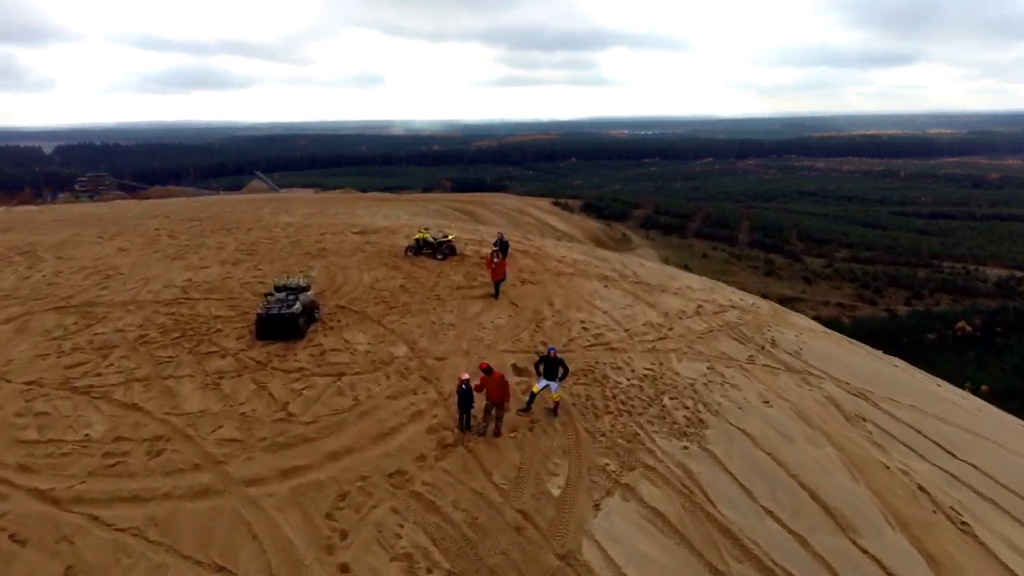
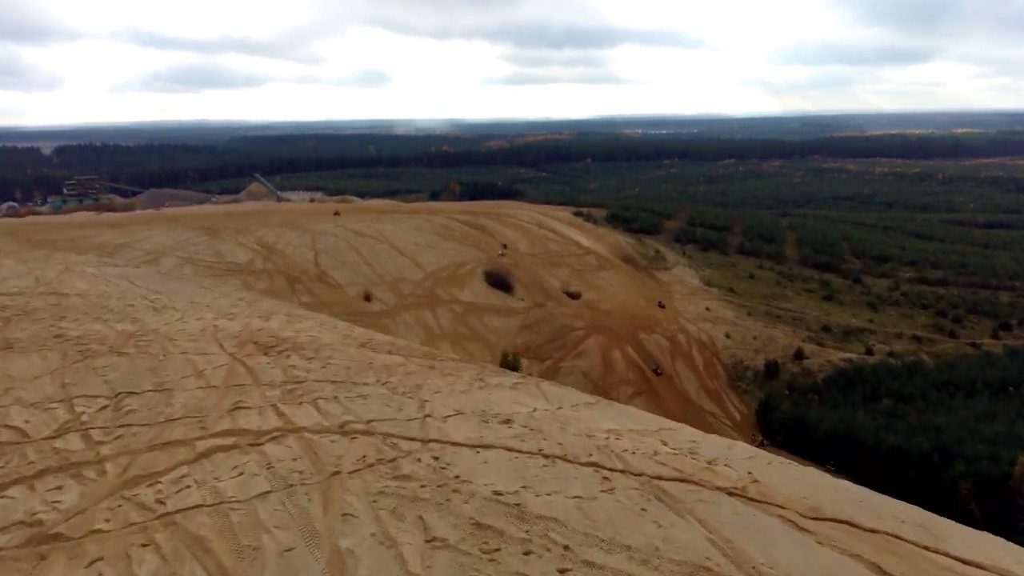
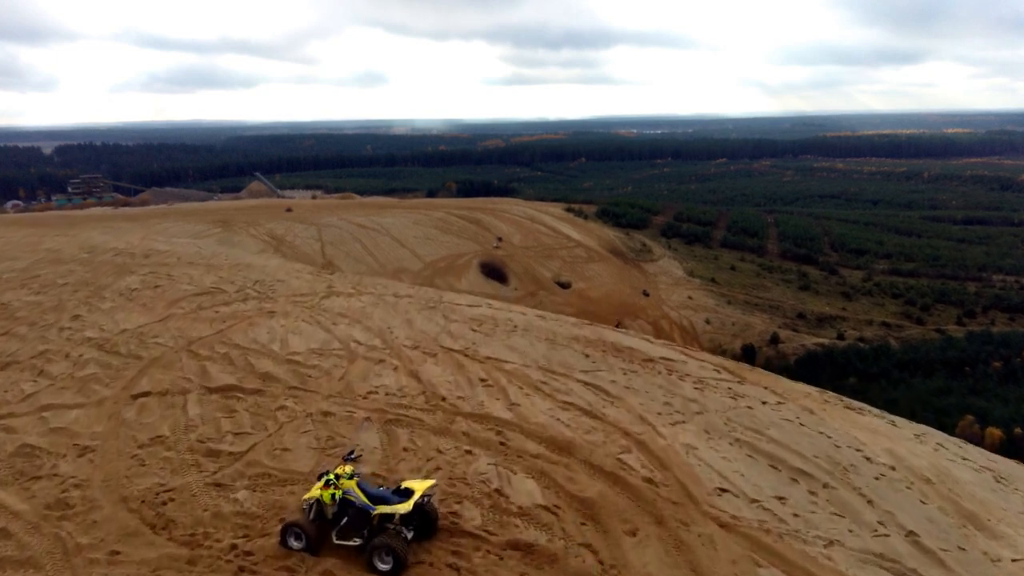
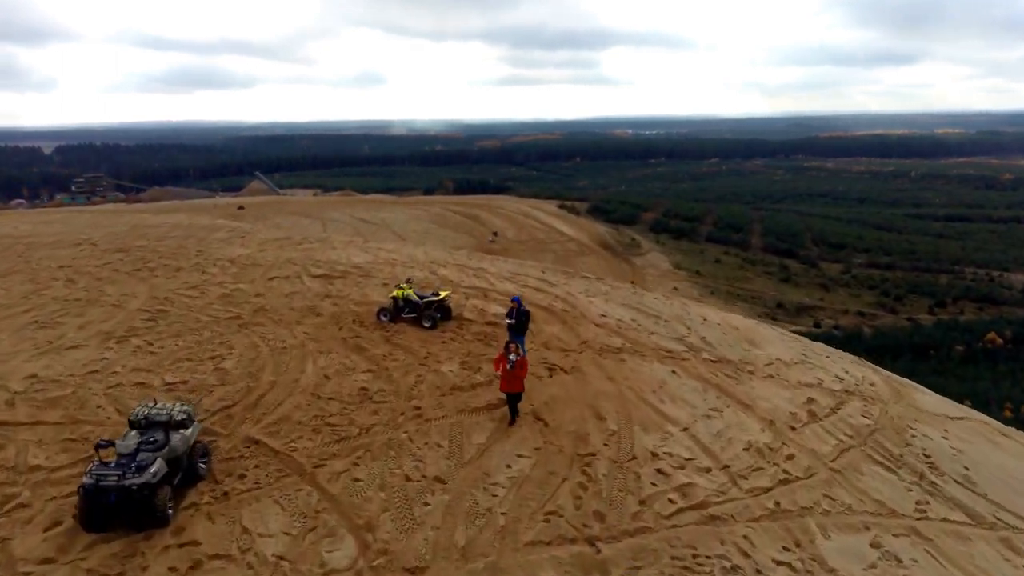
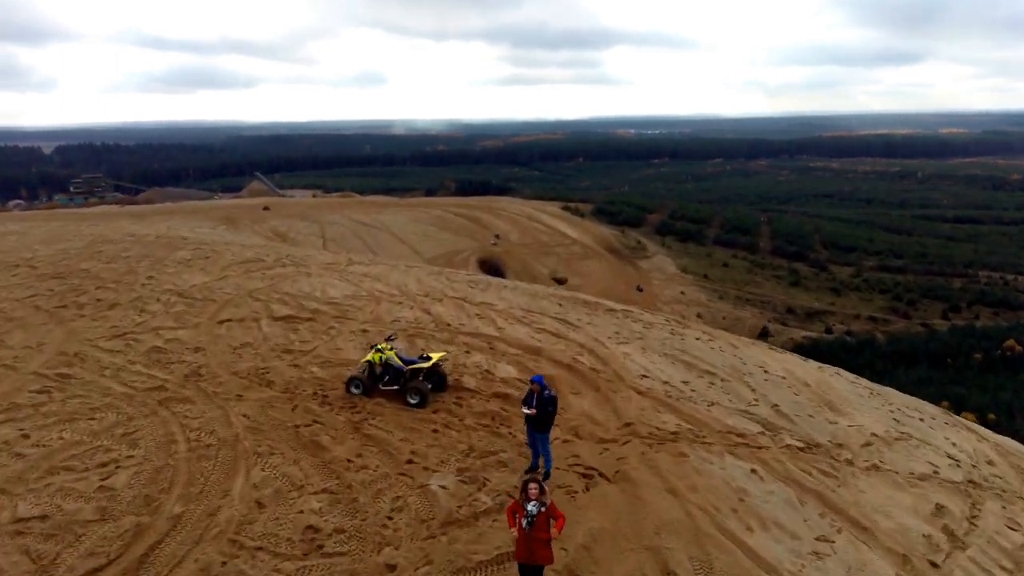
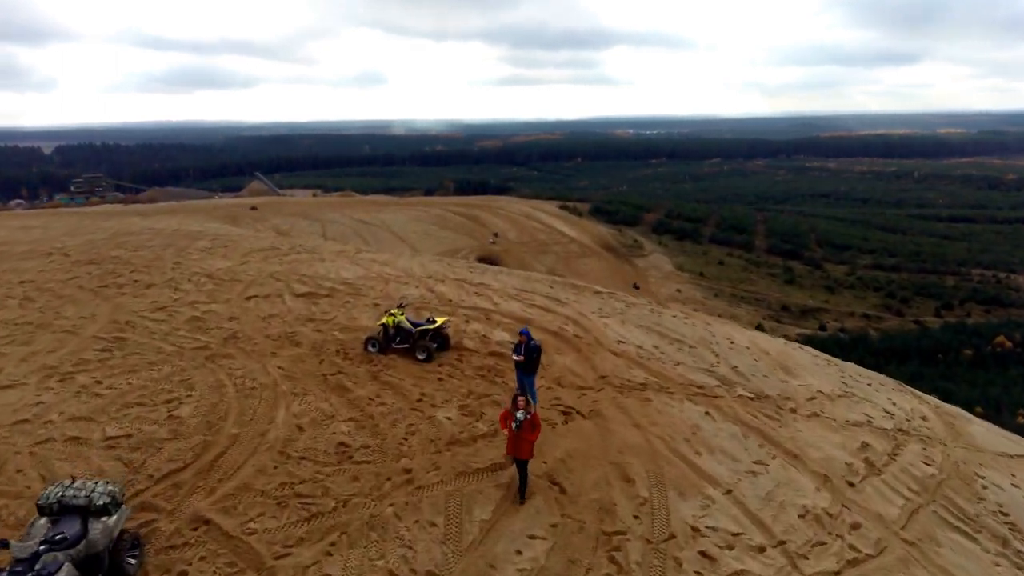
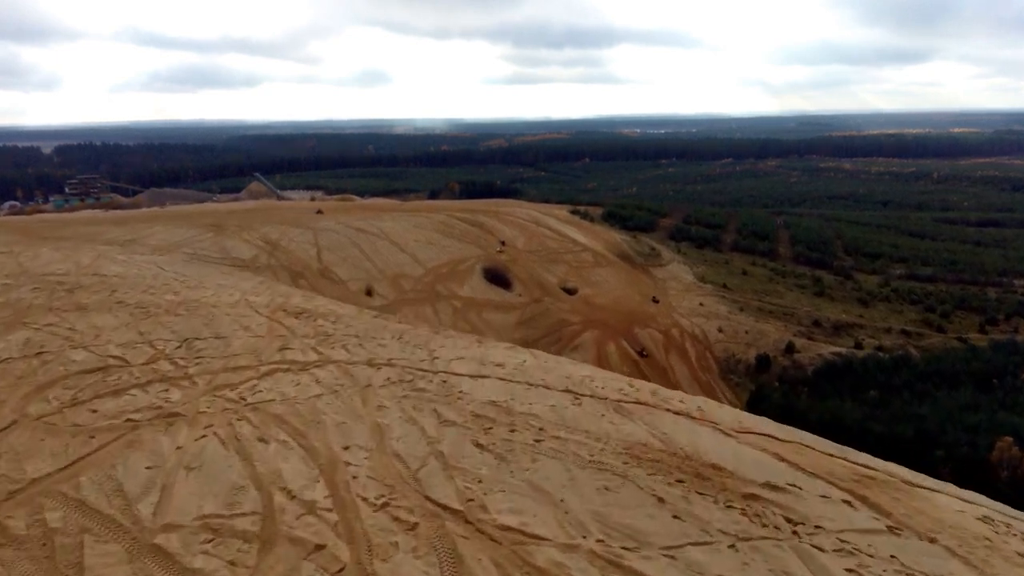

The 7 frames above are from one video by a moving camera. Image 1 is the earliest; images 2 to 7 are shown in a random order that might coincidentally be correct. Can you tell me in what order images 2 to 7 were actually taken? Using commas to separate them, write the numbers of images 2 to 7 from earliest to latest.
4, 6, 5, 3, 7, 2
